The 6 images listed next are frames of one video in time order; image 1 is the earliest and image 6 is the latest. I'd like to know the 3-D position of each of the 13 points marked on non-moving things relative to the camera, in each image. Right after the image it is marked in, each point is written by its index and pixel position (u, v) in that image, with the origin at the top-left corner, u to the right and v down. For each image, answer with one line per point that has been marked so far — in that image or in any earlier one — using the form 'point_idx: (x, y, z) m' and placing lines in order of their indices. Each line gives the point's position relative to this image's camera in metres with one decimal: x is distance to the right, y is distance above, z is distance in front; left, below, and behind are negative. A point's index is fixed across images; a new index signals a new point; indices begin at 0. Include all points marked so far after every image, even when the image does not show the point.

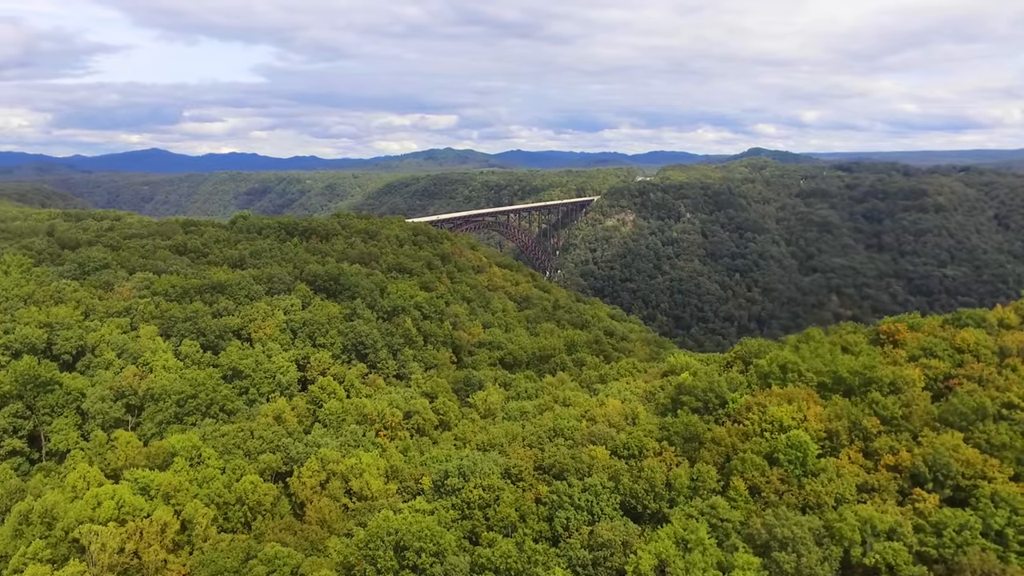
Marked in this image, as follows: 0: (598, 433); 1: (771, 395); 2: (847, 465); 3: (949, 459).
0: (+2.0, -3.4, +16.7) m
1: (+6.0, -2.5, +16.5) m
2: (+6.3, -3.3, +13.5) m
3: (+7.7, -3.0, +12.6) m
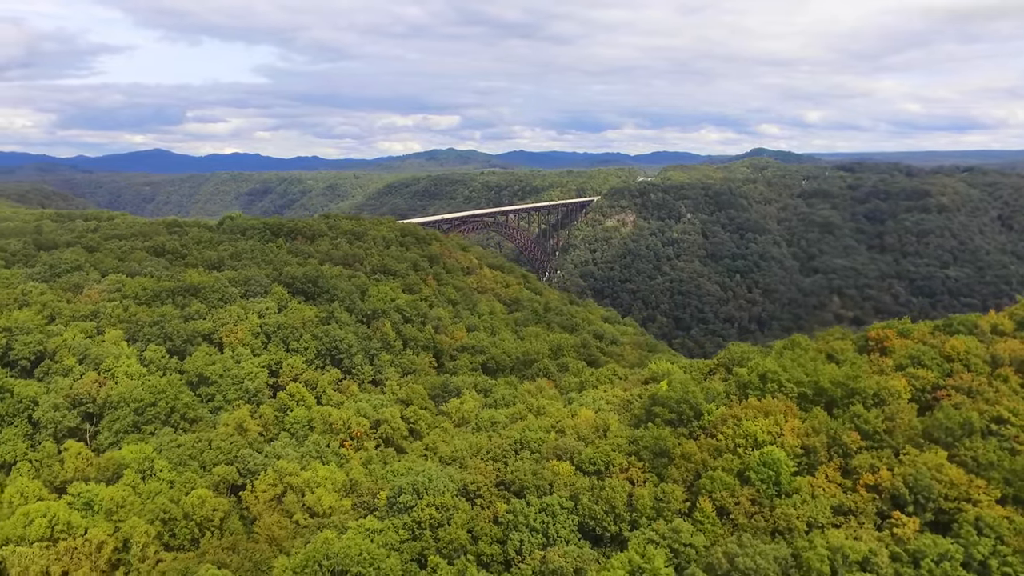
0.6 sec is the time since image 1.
0: (+1.1, -3.5, +15.8) m
1: (+5.1, -2.6, +15.6) m
2: (+5.5, -3.5, +12.6) m
3: (+6.8, -3.1, +11.7) m
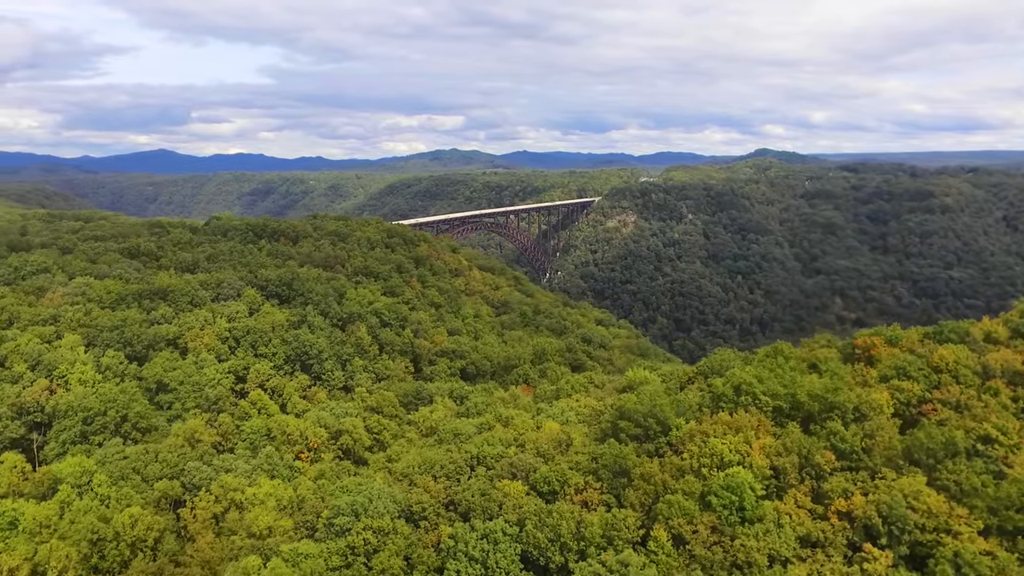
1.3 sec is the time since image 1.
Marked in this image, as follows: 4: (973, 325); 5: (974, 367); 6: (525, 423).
0: (+0.2, -3.6, +14.7) m
1: (+4.1, -2.7, +14.5) m
2: (+4.5, -3.6, +11.5) m
3: (+5.8, -3.3, +10.6) m
4: (+12.1, -1.0, +18.8) m
5: (+10.2, -1.7, +15.8) m
6: (+0.3, -3.5, +18.7) m
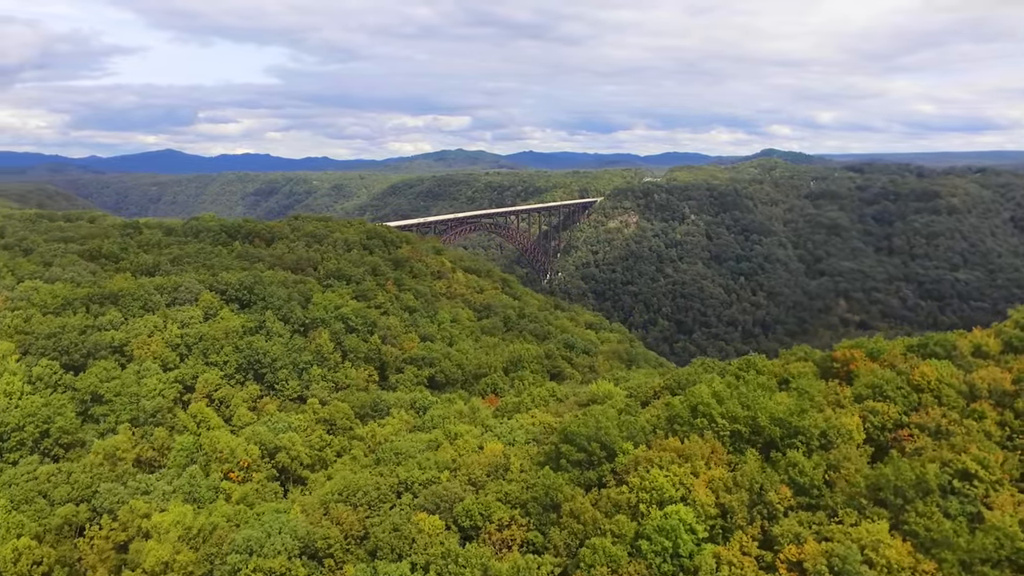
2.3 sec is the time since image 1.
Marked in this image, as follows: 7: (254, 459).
0: (-1.2, -3.8, +13.2) m
1: (+2.8, -2.9, +12.9) m
2: (+3.1, -3.8, +9.9) m
3: (+4.4, -3.4, +9.0) m
4: (+10.7, -1.2, +17.1) m
5: (+8.8, -1.9, +14.2) m
6: (-1.0, -3.7, +17.1) m
7: (-6.7, -4.5, +18.7) m
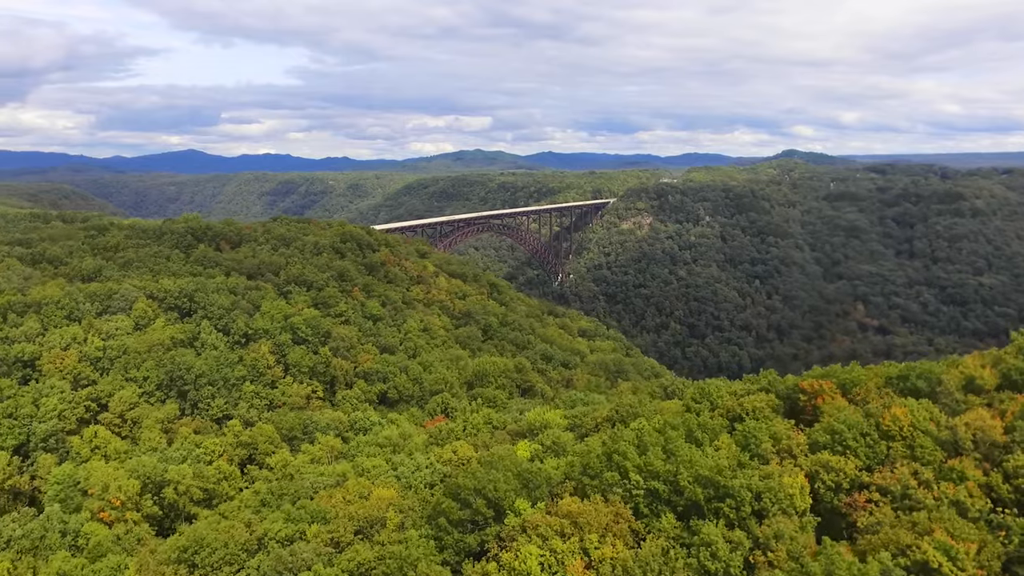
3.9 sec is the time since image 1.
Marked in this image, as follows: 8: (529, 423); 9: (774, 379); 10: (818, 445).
0: (-3.3, -4.1, +10.7) m
1: (+0.7, -3.3, +10.4) m
2: (+0.9, -4.1, +7.4) m
3: (+2.3, -3.8, +6.4) m
4: (+8.8, -1.6, +14.4) m
5: (+6.8, -2.3, +11.5) m
6: (-3.0, -4.0, +14.7) m
7: (-8.6, -4.8, +16.4) m
8: (+0.5, -3.5, +18.7) m
9: (+5.8, -2.1, +16.4) m
10: (+5.1, -2.6, +11.9) m
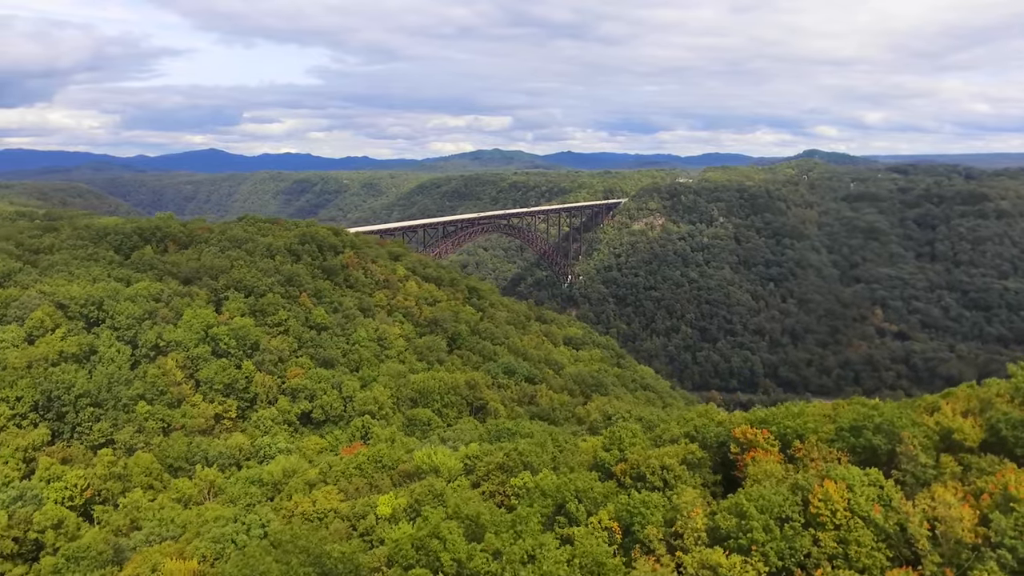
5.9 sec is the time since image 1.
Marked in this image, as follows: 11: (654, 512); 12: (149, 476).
0: (-5.9, -4.4, +7.8) m
1: (-1.9, -3.6, +7.3) m
2: (-1.8, -4.5, +4.3) m
3: (-0.5, -4.2, +3.3) m
4: (+6.3, -2.0, +11.1) m
5: (+4.2, -2.7, +8.2) m
6: (-5.5, -4.3, +11.7) m
7: (-11.0, -5.0, +13.5) m
8: (-1.9, -3.9, +15.7) m
9: (+3.4, -2.5, +13.2) m
10: (+2.6, -2.9, +8.7) m
11: (+2.0, -3.0, +9.3) m
12: (-9.6, -4.9, +18.5) m
